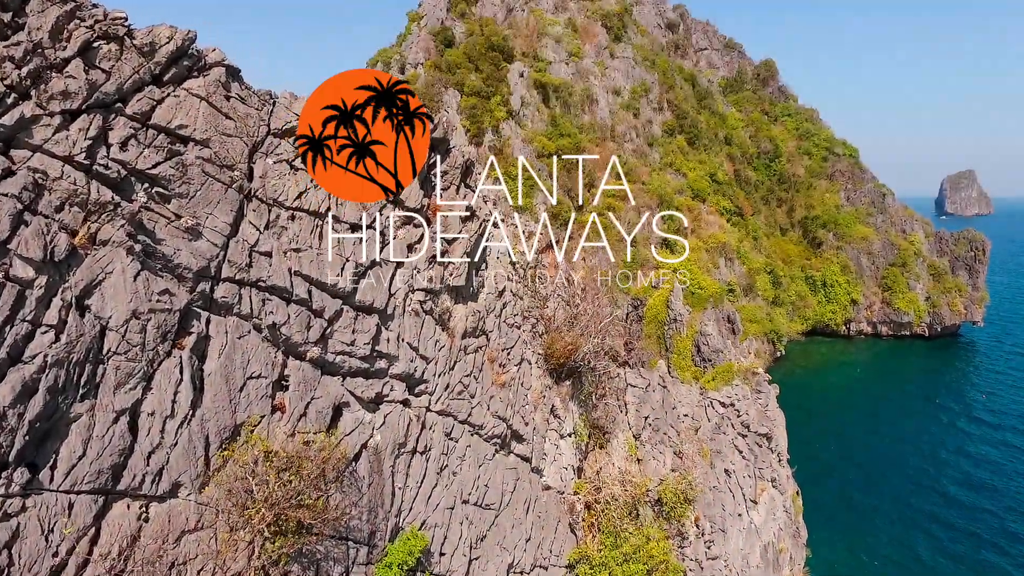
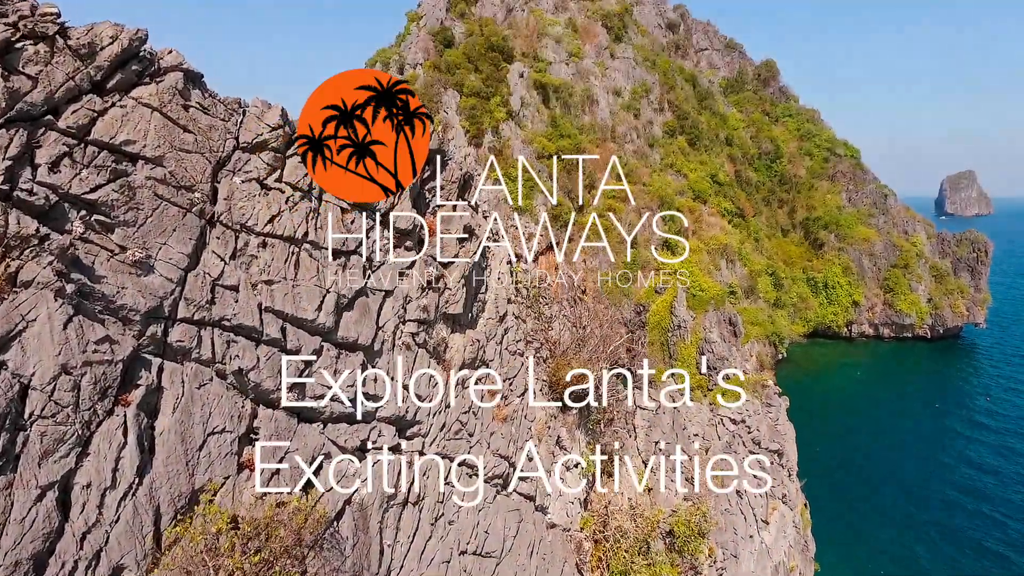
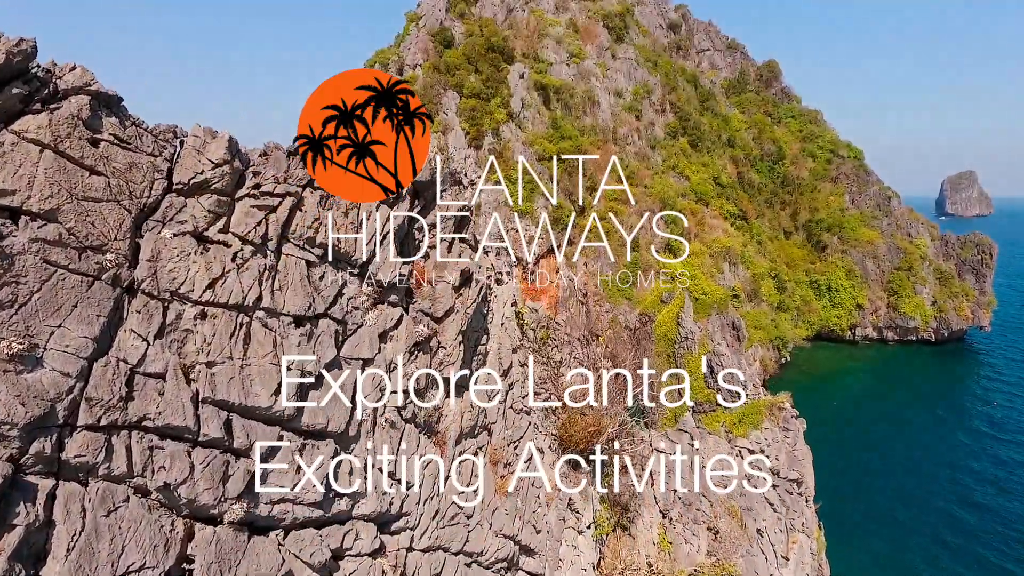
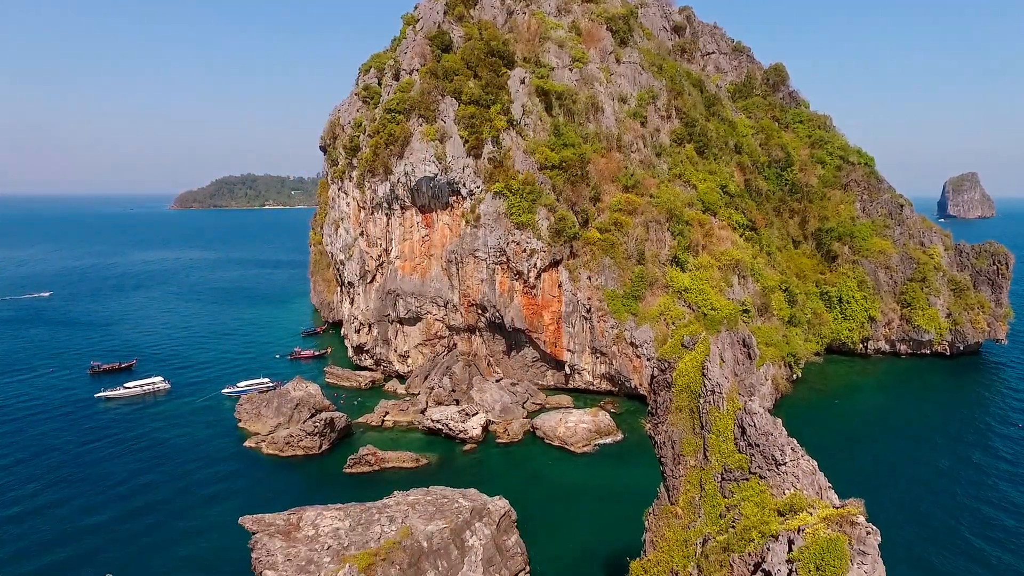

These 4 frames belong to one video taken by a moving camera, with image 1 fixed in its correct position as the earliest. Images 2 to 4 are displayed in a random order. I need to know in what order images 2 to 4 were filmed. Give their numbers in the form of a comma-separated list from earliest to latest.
2, 3, 4
